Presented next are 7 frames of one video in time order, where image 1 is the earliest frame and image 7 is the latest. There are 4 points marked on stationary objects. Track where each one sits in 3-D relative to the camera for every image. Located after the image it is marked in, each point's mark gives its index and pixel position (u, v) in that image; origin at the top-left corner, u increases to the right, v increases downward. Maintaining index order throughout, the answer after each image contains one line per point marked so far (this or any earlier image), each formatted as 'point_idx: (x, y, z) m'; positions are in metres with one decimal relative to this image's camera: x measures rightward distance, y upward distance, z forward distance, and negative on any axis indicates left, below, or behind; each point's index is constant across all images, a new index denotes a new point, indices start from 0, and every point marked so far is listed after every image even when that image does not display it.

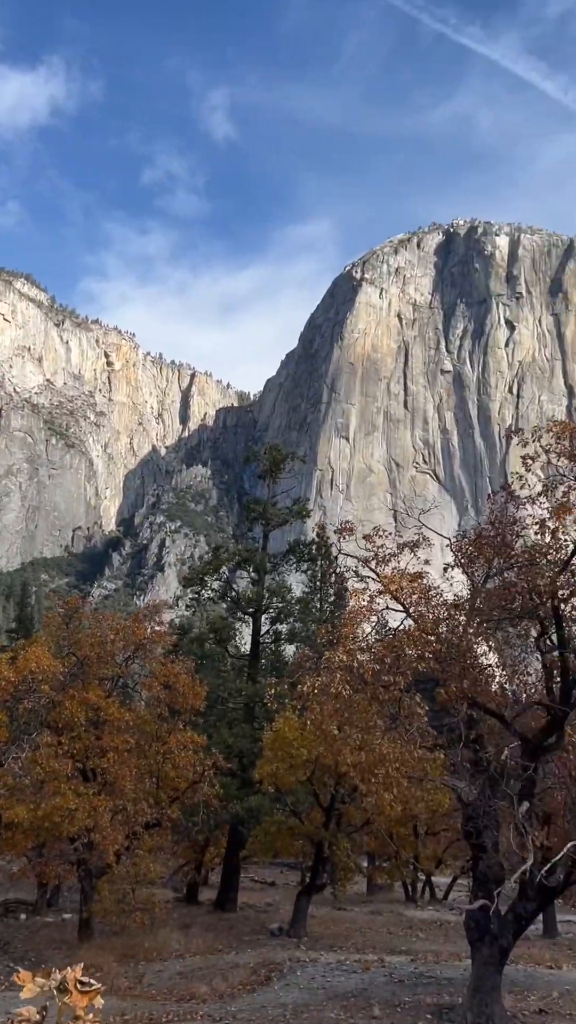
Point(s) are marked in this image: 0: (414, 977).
0: (+2.2, -8.4, +17.8) m
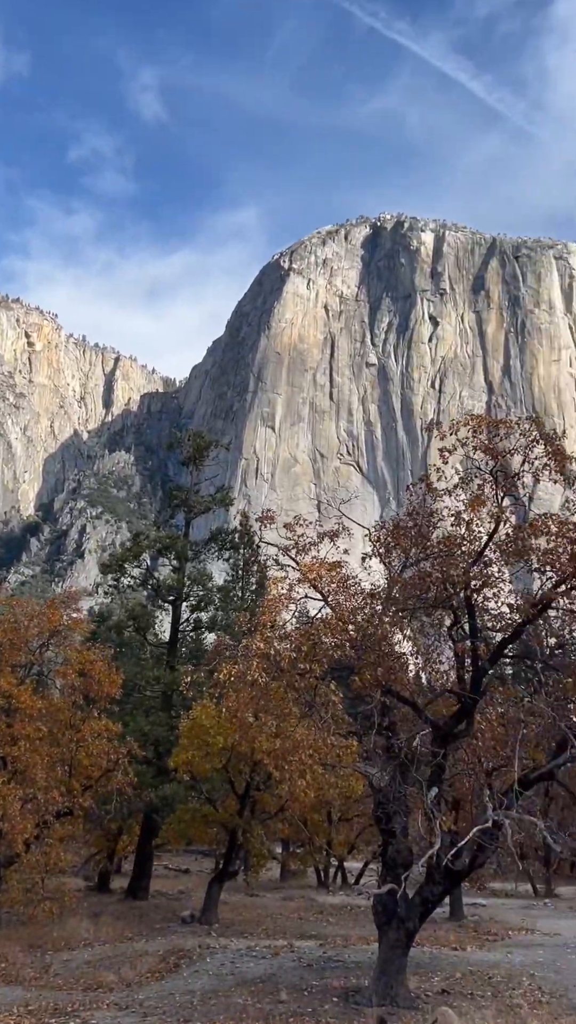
0: (+0.6, -8.2, +17.9) m
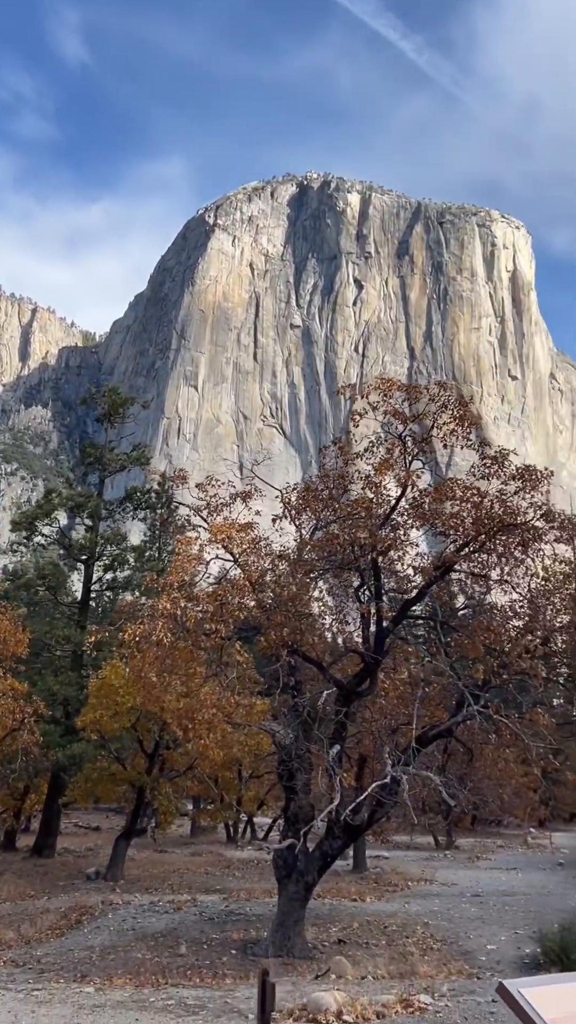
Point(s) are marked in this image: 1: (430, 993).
0: (-1.2, -7.4, +18.2) m
1: (+1.6, -5.4, +11.2) m
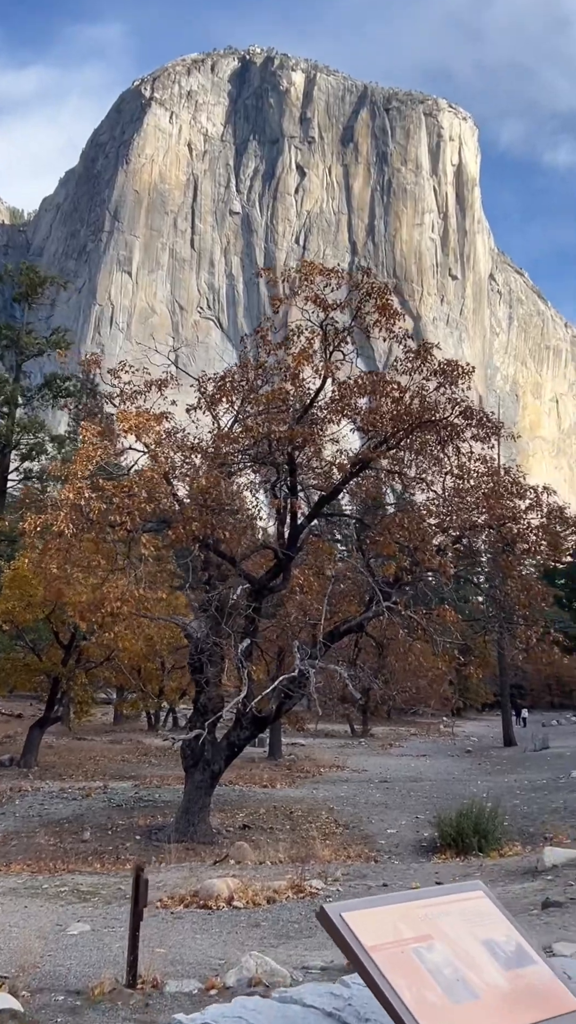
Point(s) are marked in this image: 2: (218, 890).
0: (-2.9, -5.4, +18.4) m
1: (+0.4, -4.2, +11.4) m
2: (-0.7, -3.9, +10.1) m
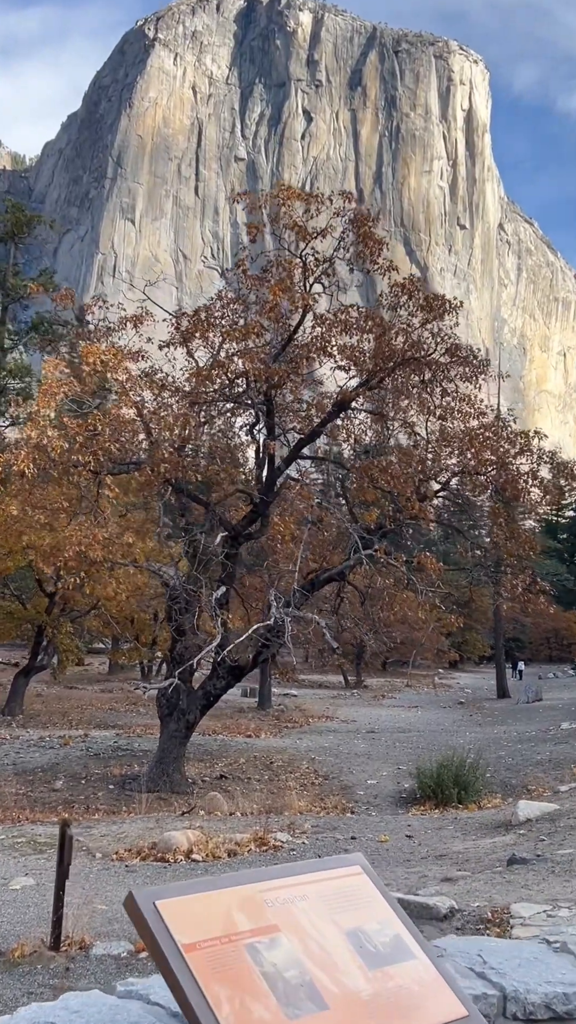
0: (-3.3, -4.4, +18.1) m
1: (0.0, -3.6, +11.0) m
2: (-1.1, -3.3, +9.7) m
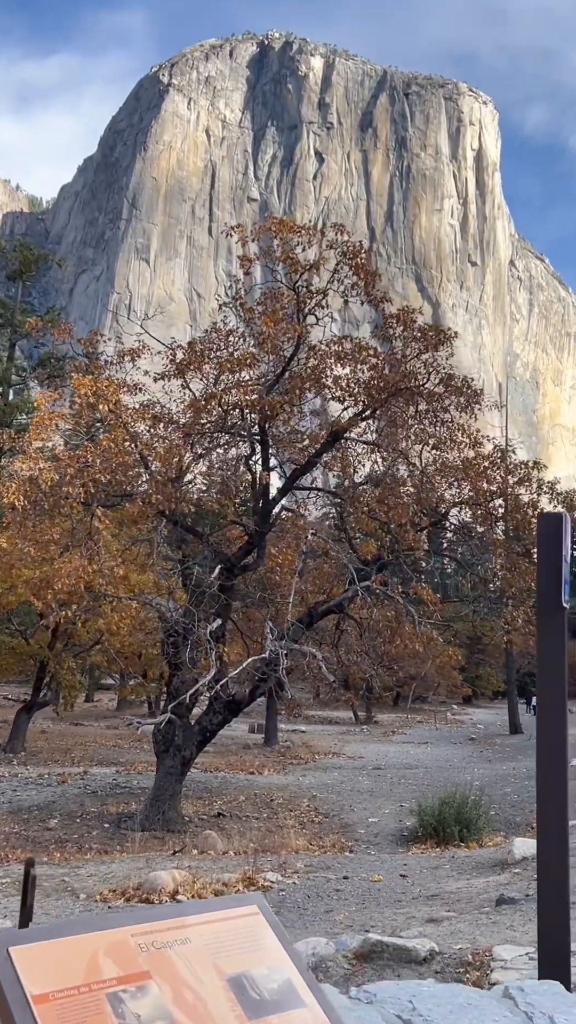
0: (-3.3, -5.0, +17.8) m
1: (-0.1, -3.9, +10.7) m
2: (-1.2, -3.6, +9.5) m
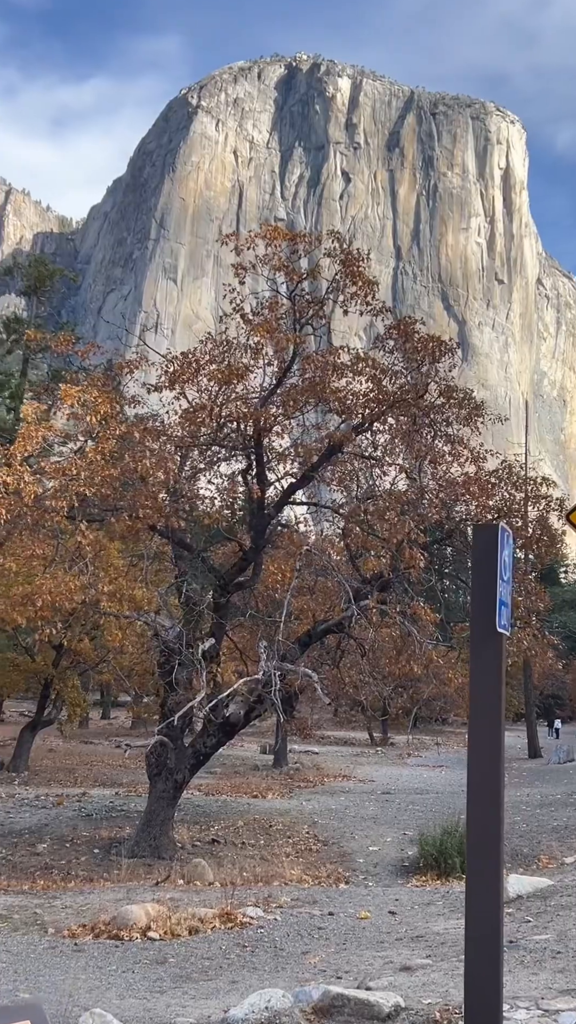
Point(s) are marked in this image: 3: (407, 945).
0: (-3.3, -5.3, +17.4) m
1: (-0.2, -4.1, +10.2) m
2: (-1.4, -3.7, +9.0) m
3: (+1.0, -3.5, +8.0) m
